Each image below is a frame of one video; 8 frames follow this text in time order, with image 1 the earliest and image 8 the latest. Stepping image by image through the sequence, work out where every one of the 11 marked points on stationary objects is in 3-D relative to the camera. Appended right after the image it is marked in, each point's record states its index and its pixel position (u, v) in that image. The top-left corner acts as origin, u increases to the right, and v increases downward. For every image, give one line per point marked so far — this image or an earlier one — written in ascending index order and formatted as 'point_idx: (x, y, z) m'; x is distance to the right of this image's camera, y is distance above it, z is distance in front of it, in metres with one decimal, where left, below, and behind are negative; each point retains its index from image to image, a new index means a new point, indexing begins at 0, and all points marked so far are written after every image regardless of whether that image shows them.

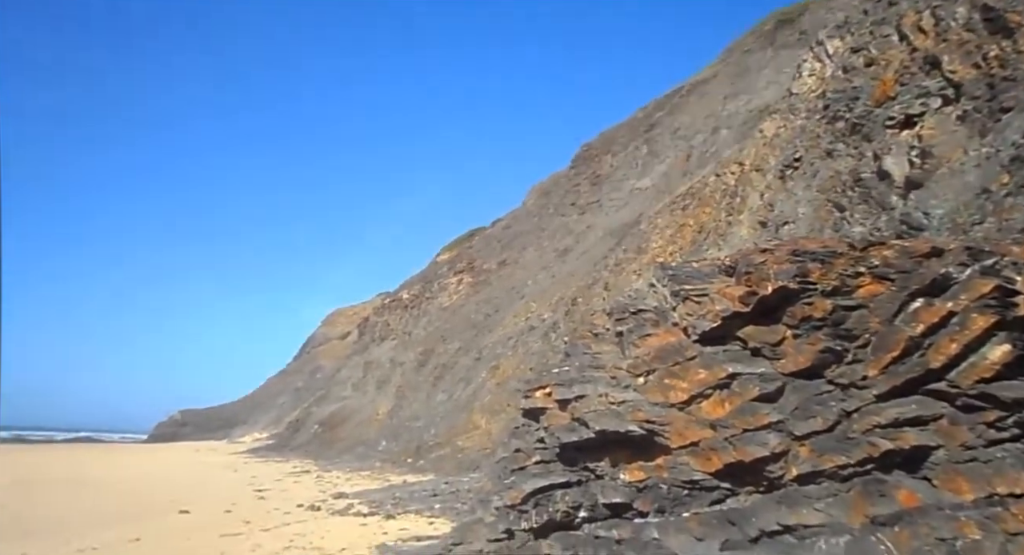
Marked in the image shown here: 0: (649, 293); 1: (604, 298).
0: (+1.5, -0.2, +6.5) m
1: (+1.9, -0.3, +10.6) m
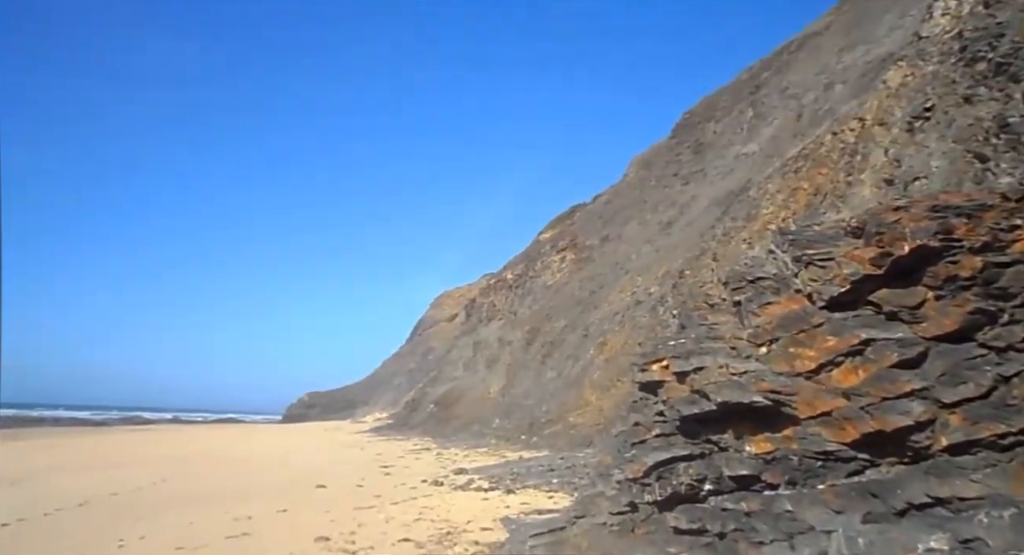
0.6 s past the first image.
0: (+2.7, +0.2, +6.3) m
1: (+3.6, +0.2, +10.3) m
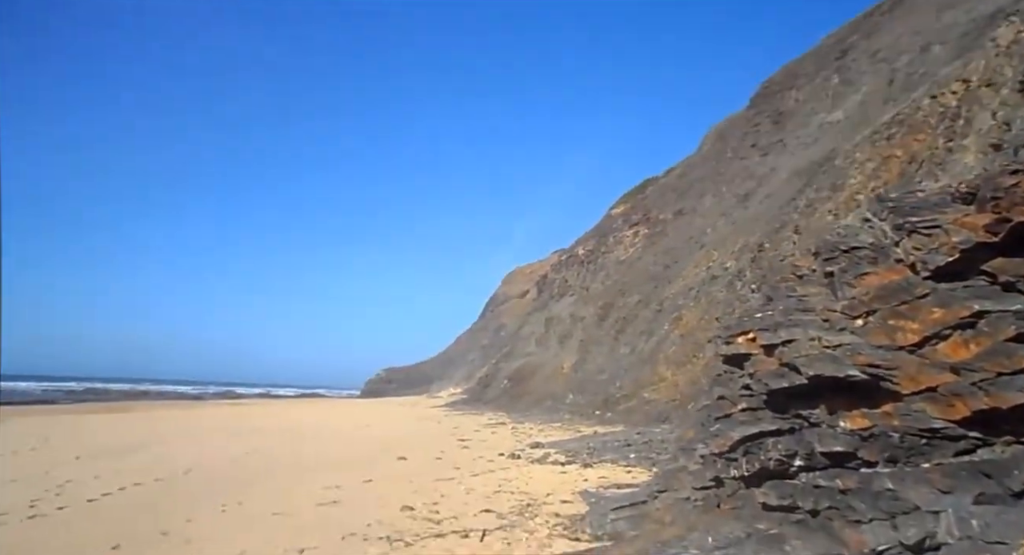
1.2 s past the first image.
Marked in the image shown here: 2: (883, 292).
0: (+3.6, +0.5, +6.0) m
1: (+4.8, +0.6, +9.9) m
2: (+3.4, -0.1, +5.4) m
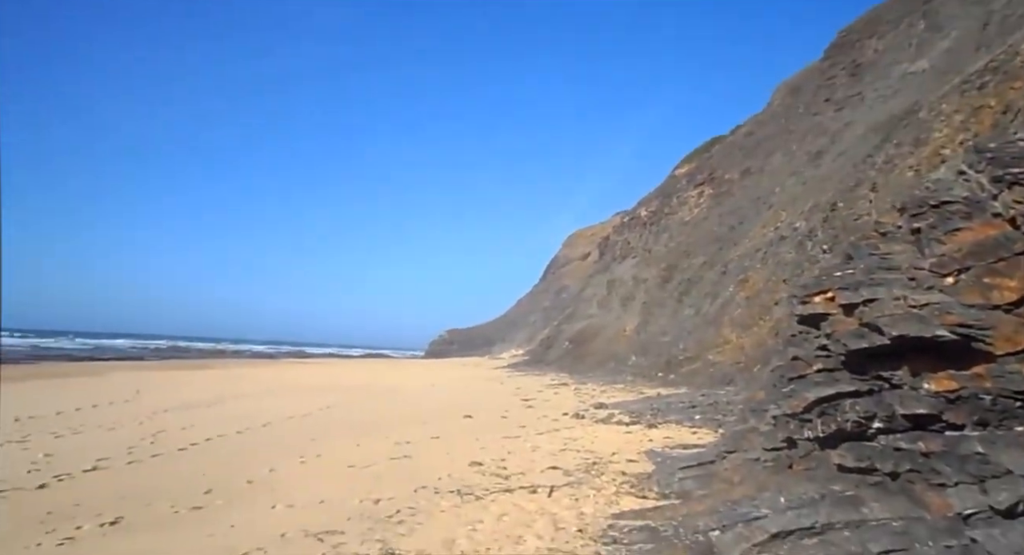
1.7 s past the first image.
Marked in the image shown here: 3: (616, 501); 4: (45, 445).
0: (+4.3, +0.9, +5.7) m
1: (+5.8, +1.2, +9.5) m
2: (+4.1, +0.2, +5.2) m
3: (+1.1, -2.4, +6.4) m
4: (-5.8, -2.1, +7.6) m
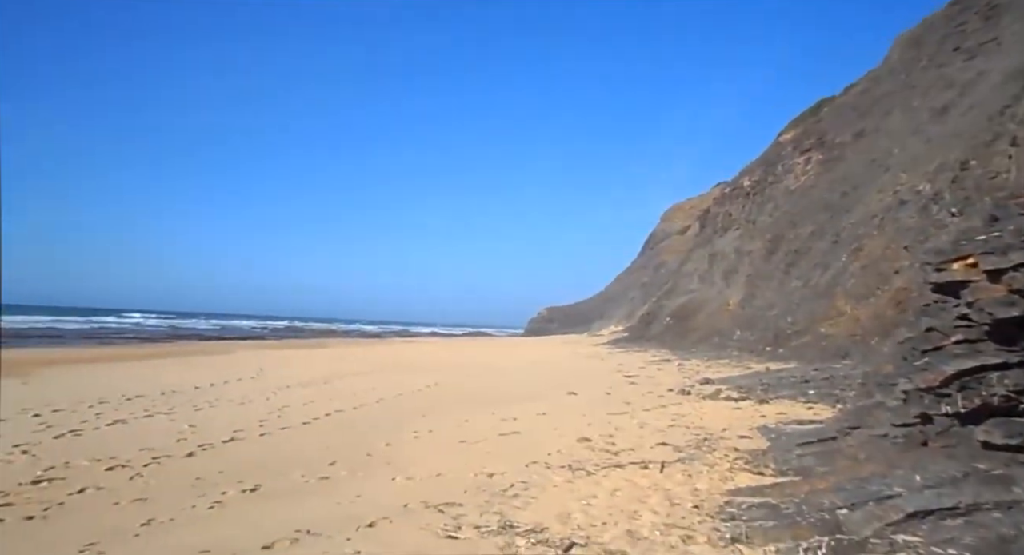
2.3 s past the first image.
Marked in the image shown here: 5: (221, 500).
0: (+5.3, +1.3, +5.1) m
1: (+7.2, +1.8, +8.7) m
2: (+5.0, +0.6, +4.6) m
3: (+2.3, -2.1, +6.2) m
4: (-4.4, -1.9, +8.2) m
5: (-3.0, -2.3, +6.1) m
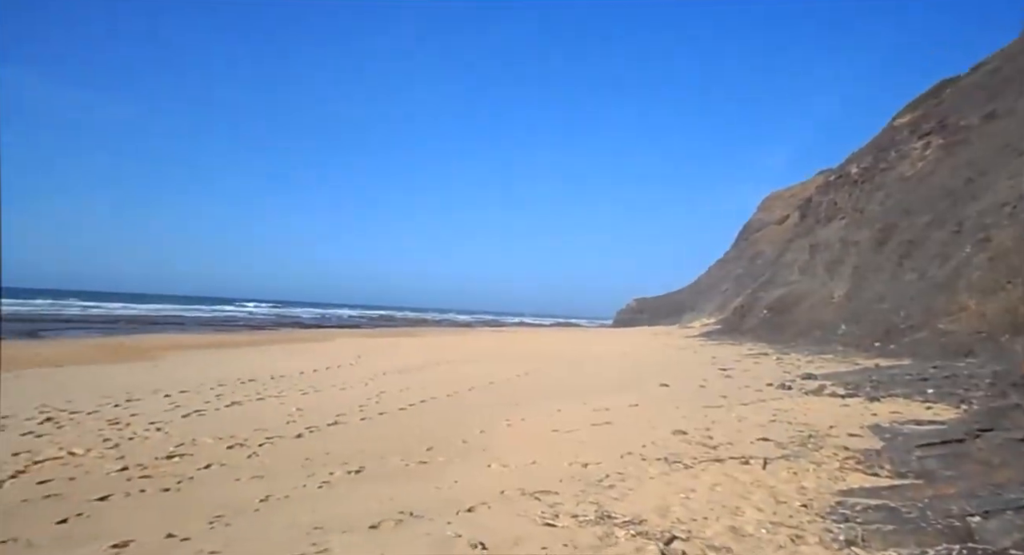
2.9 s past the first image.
0: (+6.1, +1.3, +4.4) m
1: (+8.4, +1.9, +7.8) m
2: (+5.8, +0.7, +4.0) m
3: (+3.3, -2.0, +5.9) m
4: (-3.2, -1.8, +8.6) m
5: (-2.0, -2.2, +6.4) m
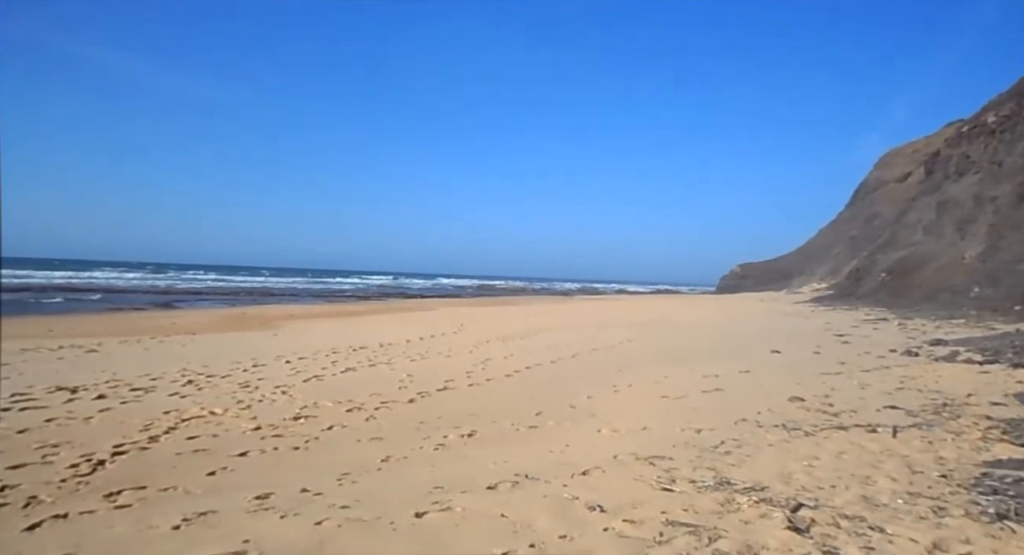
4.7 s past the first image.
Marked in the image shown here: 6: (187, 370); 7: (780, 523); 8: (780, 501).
0: (+7.0, +1.7, +3.6) m
1: (+9.6, +2.5, +6.7) m
2: (+6.7, +1.0, +3.3) m
3: (+4.5, -1.6, +5.6) m
4: (-1.7, -1.4, +9.0) m
5: (-0.8, -1.8, +6.6) m
6: (-4.5, -1.3, +8.2) m
7: (+2.2, -2.0, +4.8) m
8: (+2.4, -2.0, +5.2) m
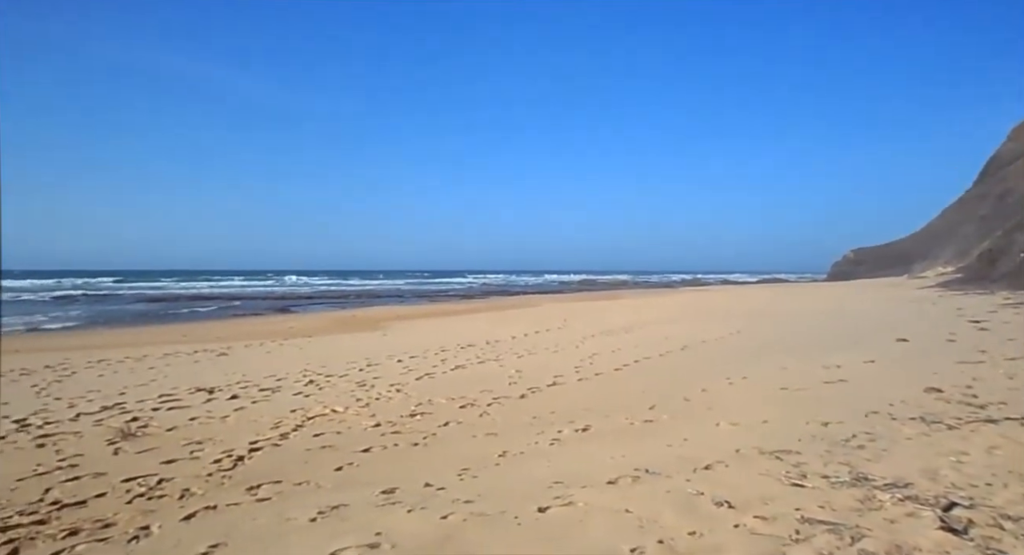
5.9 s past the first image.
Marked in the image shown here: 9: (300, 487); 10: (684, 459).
0: (+7.8, +2.0, +2.8) m
1: (+10.7, +2.9, +5.6) m
2: (+7.5, +1.3, +2.5) m
3: (+5.6, -1.4, +5.0) m
4: (-0.2, -1.3, +9.1) m
5: (+0.5, -1.8, +6.6) m
6: (-3.1, -1.4, +8.7) m
7: (+3.3, -1.9, +4.5) m
8: (+3.5, -1.8, +4.9) m
9: (-2.0, -2.0, +5.7) m
10: (+1.8, -1.8, +6.0) m
